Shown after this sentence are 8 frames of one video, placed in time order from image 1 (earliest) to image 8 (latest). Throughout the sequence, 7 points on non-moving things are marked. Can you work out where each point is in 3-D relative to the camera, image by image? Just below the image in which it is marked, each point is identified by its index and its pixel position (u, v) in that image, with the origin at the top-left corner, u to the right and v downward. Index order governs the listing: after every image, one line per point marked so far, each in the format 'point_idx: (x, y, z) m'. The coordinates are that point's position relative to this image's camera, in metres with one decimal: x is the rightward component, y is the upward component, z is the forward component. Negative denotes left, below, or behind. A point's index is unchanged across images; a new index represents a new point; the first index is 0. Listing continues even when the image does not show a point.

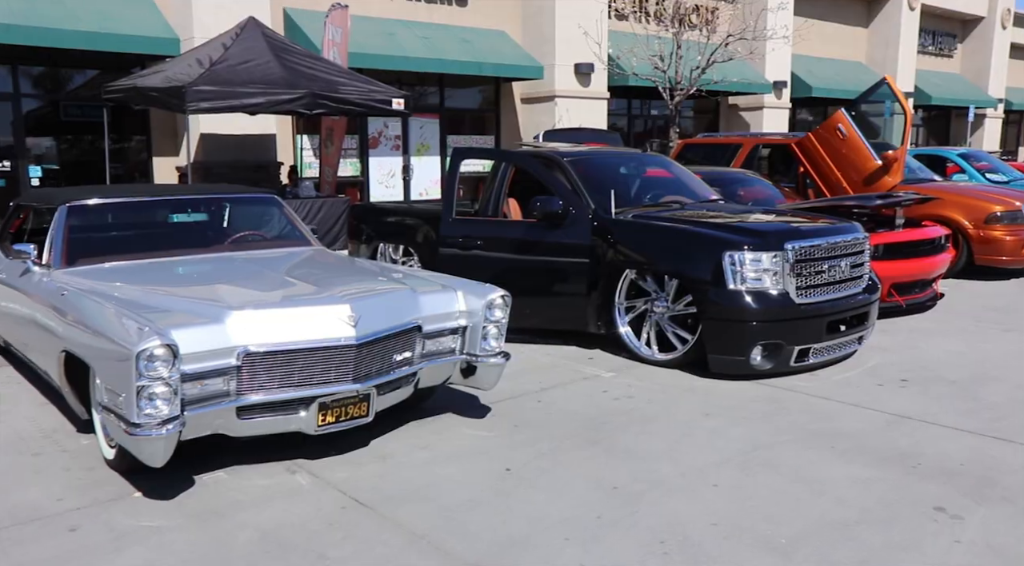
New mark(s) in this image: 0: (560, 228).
0: (+0.4, +0.5, +6.6) m
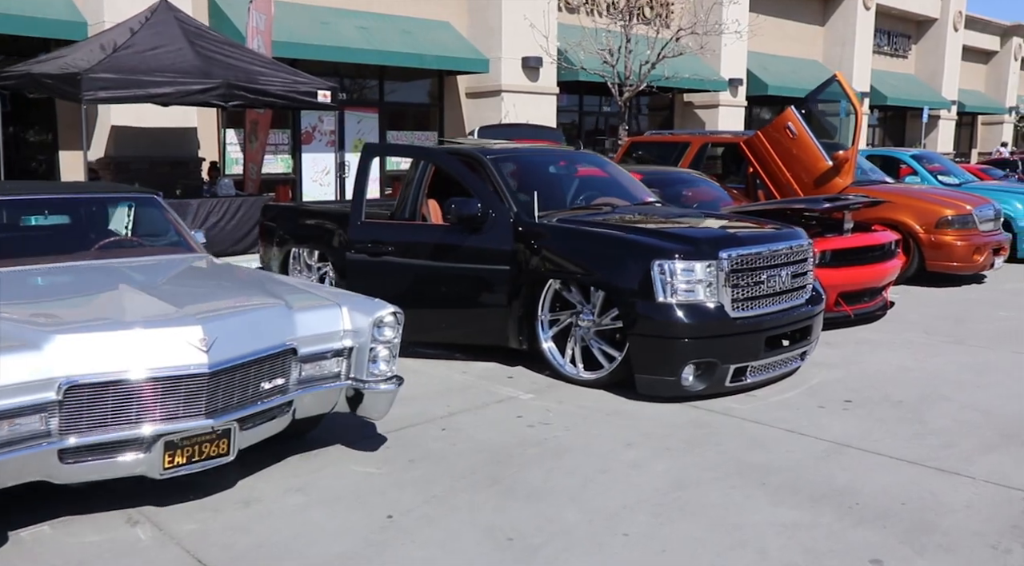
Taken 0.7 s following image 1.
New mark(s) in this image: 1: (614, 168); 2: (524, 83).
0: (-0.2, +0.4, +6.0) m
1: (+0.9, +1.0, +7.2) m
2: (+0.2, +4.2, +17.3) m
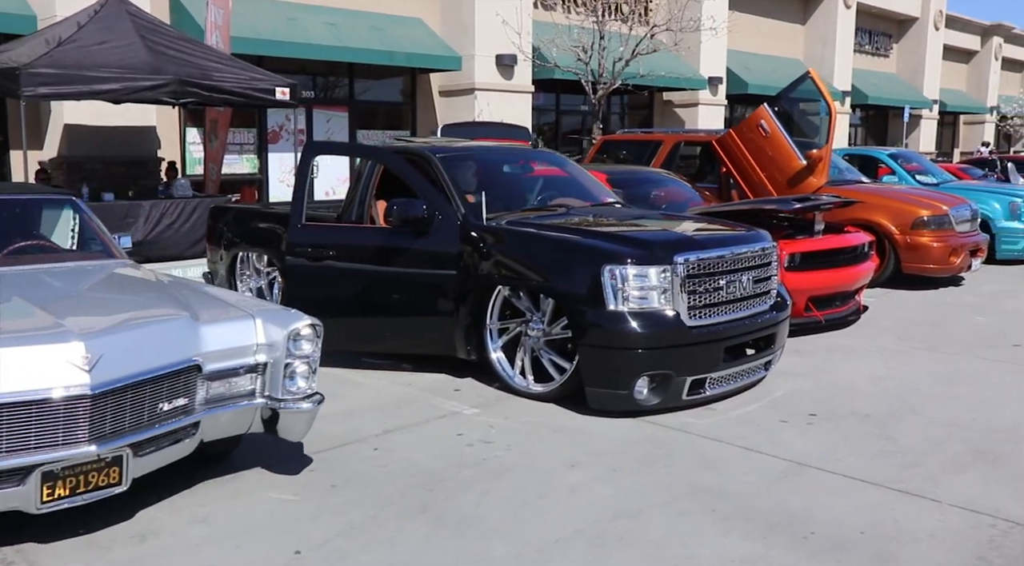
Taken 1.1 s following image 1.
0: (-0.6, +0.3, +5.6) m
1: (+0.5, +1.0, +6.8) m
2: (-0.3, +4.2, +17.0) m
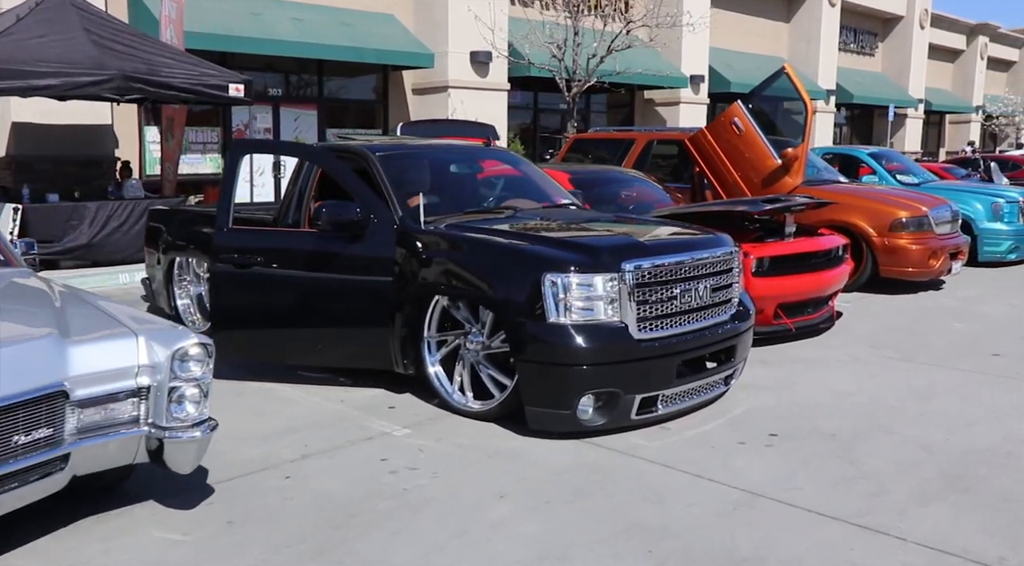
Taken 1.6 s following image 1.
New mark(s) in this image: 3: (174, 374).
0: (-1.0, +0.3, +5.2) m
1: (+0.1, +0.9, +6.4) m
2: (-0.8, +4.1, +16.6) m
3: (-1.4, -0.4, +3.4) m
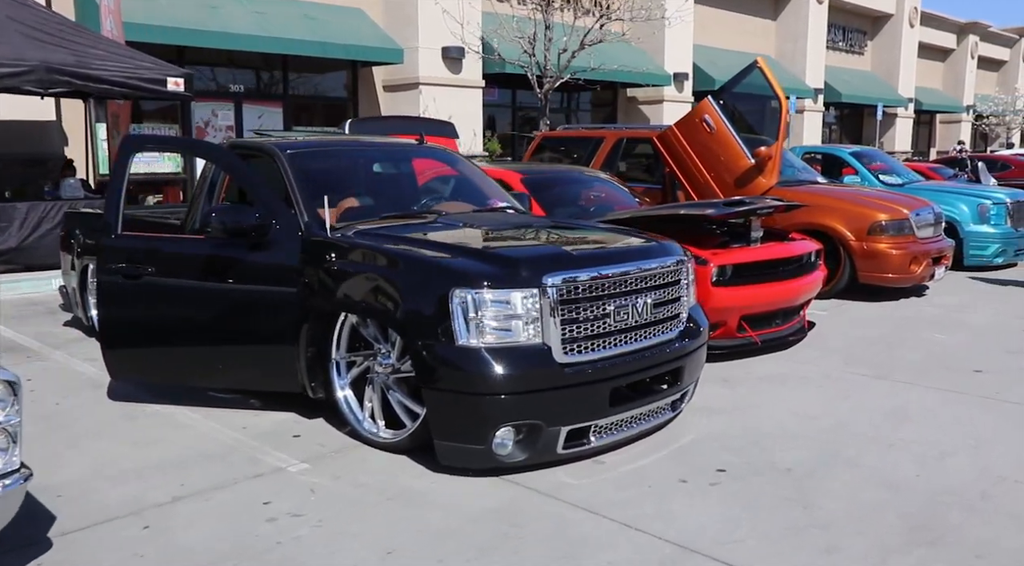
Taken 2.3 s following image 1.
0: (-1.4, +0.2, +4.6) m
1: (-0.3, +0.8, +5.9) m
2: (-1.3, +4.1, +16.0) m
3: (-1.8, -0.4, +2.8) m
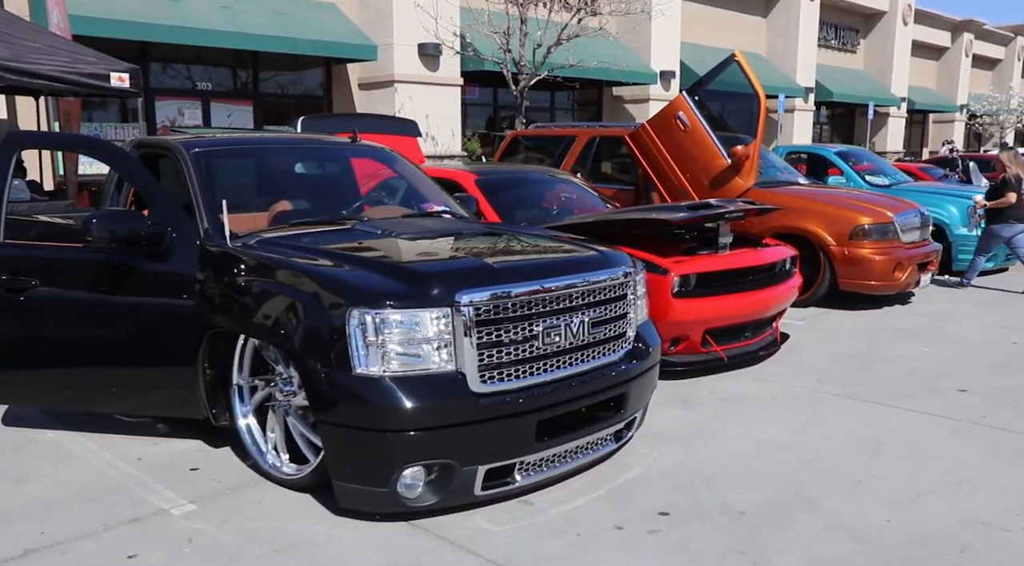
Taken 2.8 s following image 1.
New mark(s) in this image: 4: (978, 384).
0: (-1.8, +0.1, +4.1) m
1: (-0.7, +0.8, +5.4) m
2: (-1.8, +4.0, +15.5) m
3: (-2.2, -0.5, +2.3) m
4: (+3.1, -0.7, +5.5) m
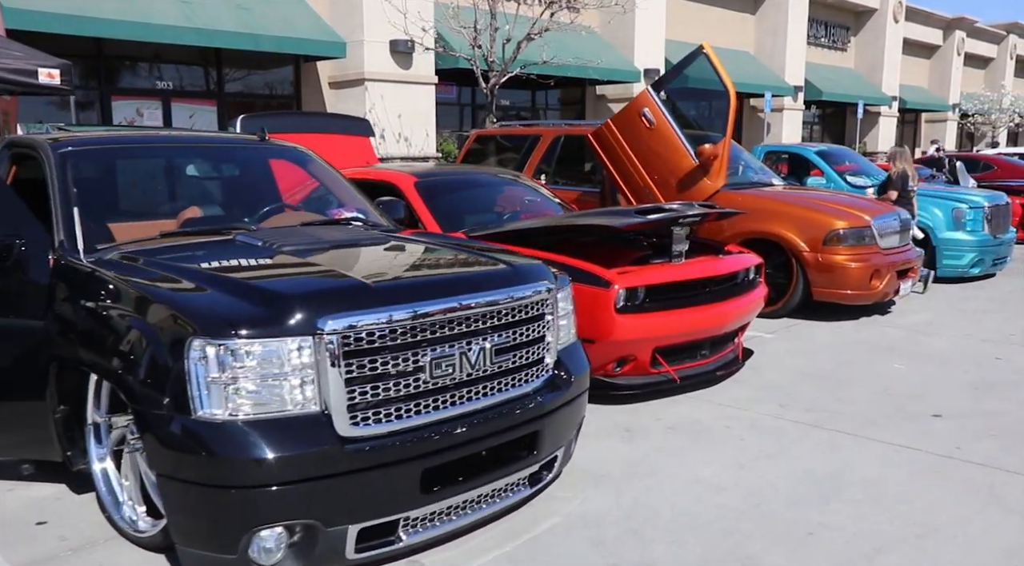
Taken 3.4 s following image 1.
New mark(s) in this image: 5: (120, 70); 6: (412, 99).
0: (-2.2, 0.0, +3.6) m
1: (-1.1, +0.7, +4.8) m
2: (-2.2, +3.9, +15.0) m
3: (-2.6, -0.6, +1.8) m
4: (+2.7, -0.8, +5.0) m
5: (-6.3, +3.5, +13.2) m
6: (-1.9, +3.5, +15.6) m
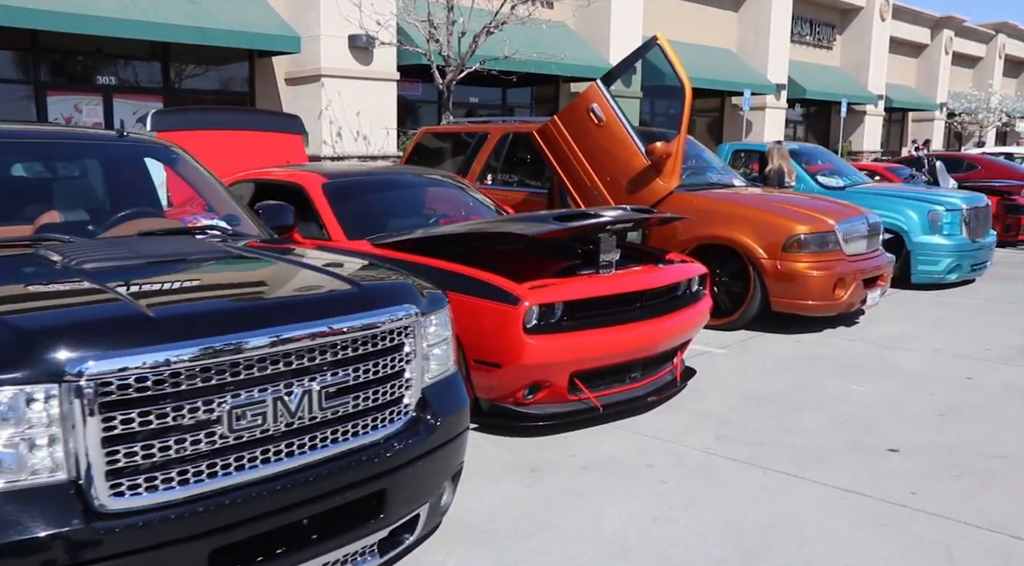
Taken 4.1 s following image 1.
0: (-2.7, 0.0, +3.0) m
1: (-1.7, +0.6, +4.2) m
2: (-2.9, +3.8, +14.3) m
3: (-3.1, -0.7, +1.2) m
4: (+2.2, -0.8, +4.4) m
5: (-7.0, +3.4, +12.6) m
6: (-2.5, +3.4, +14.9) m
